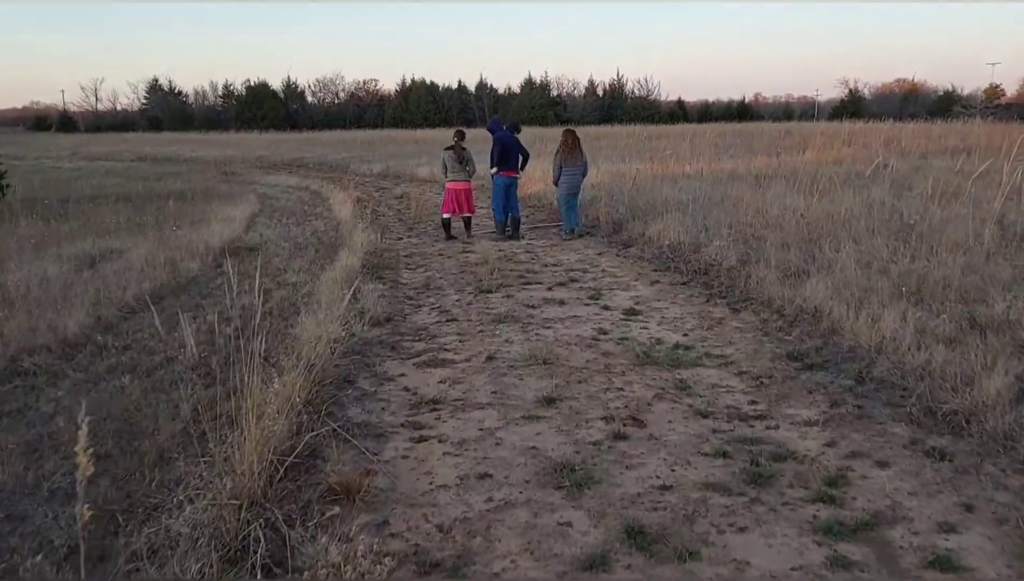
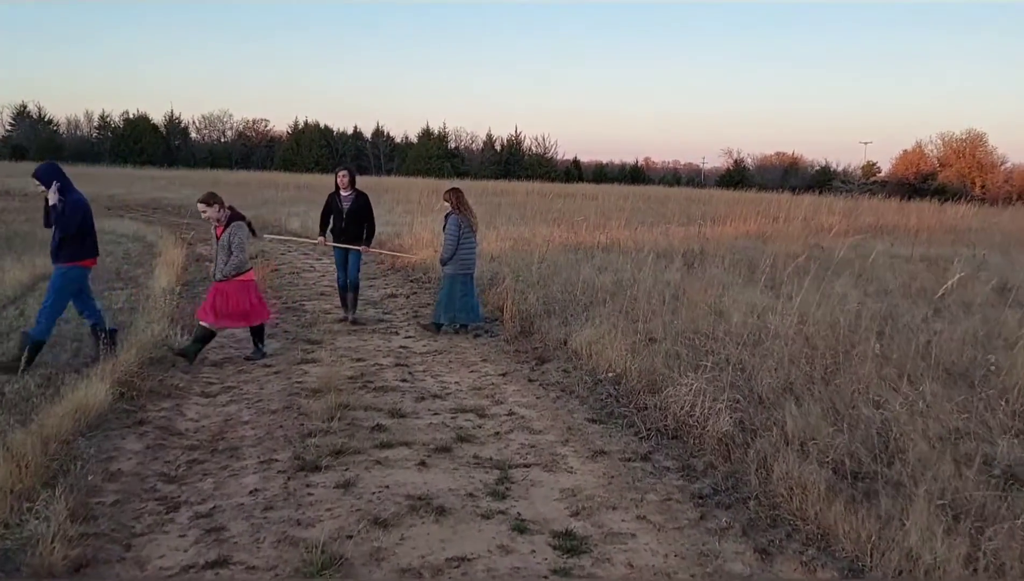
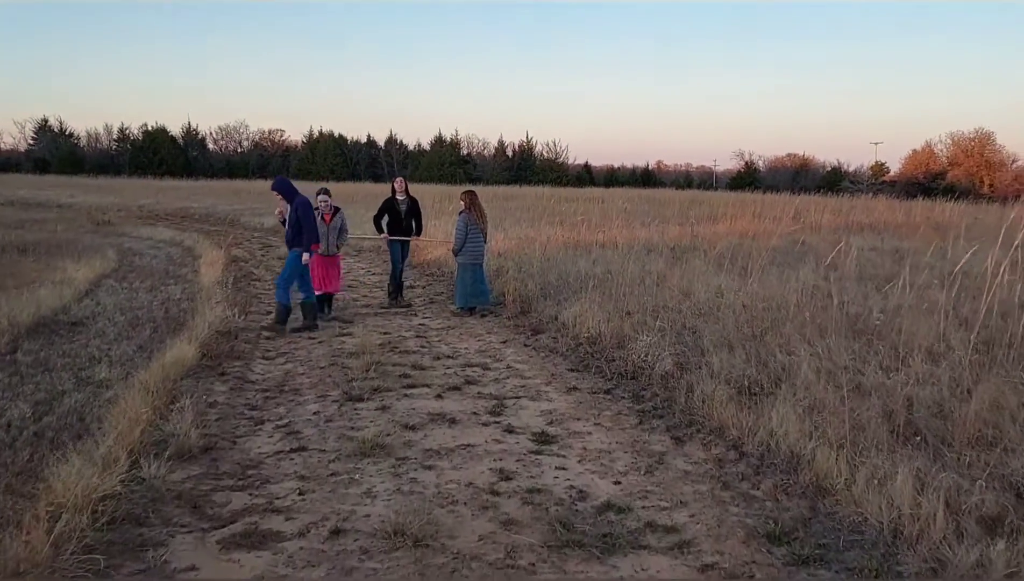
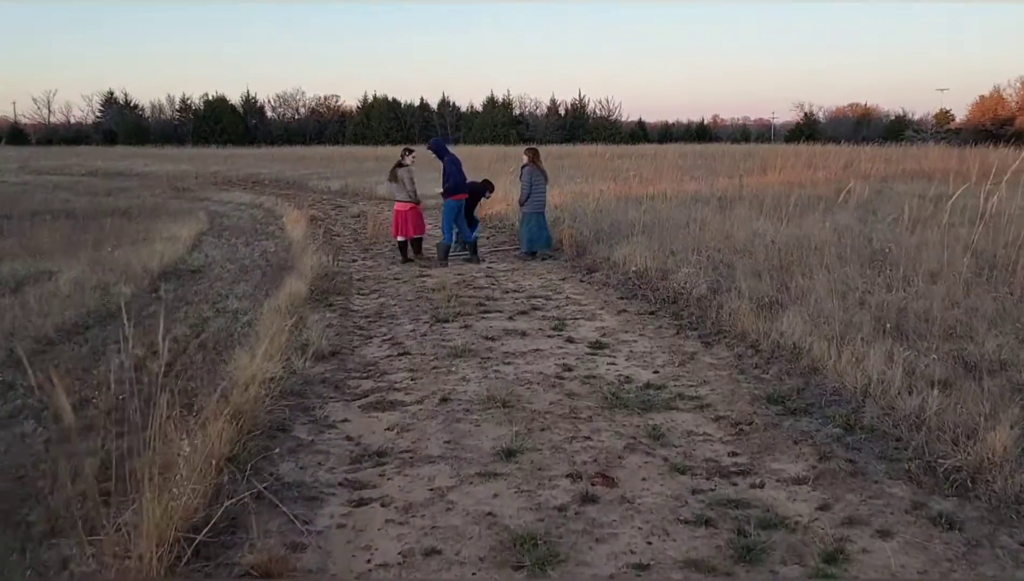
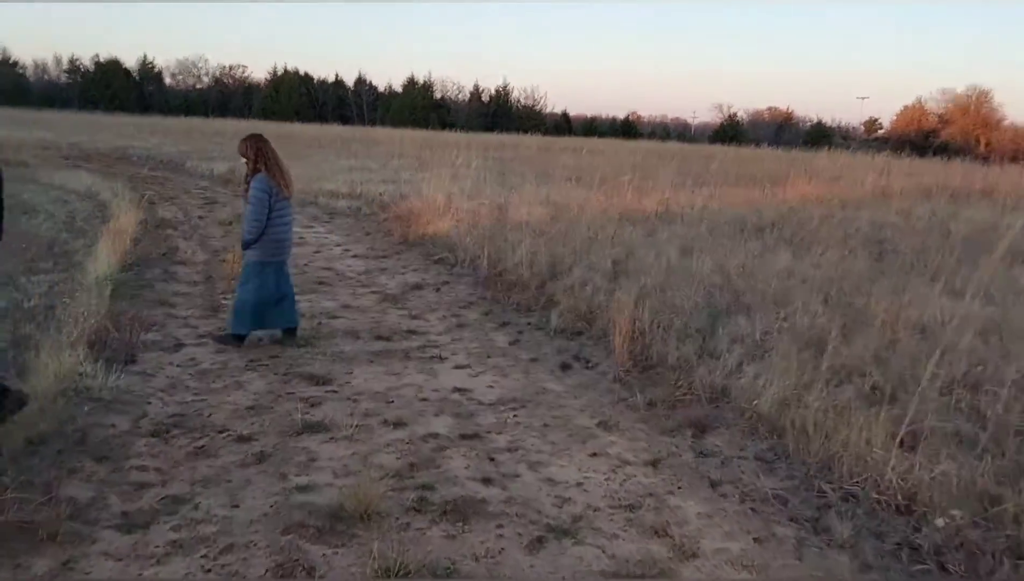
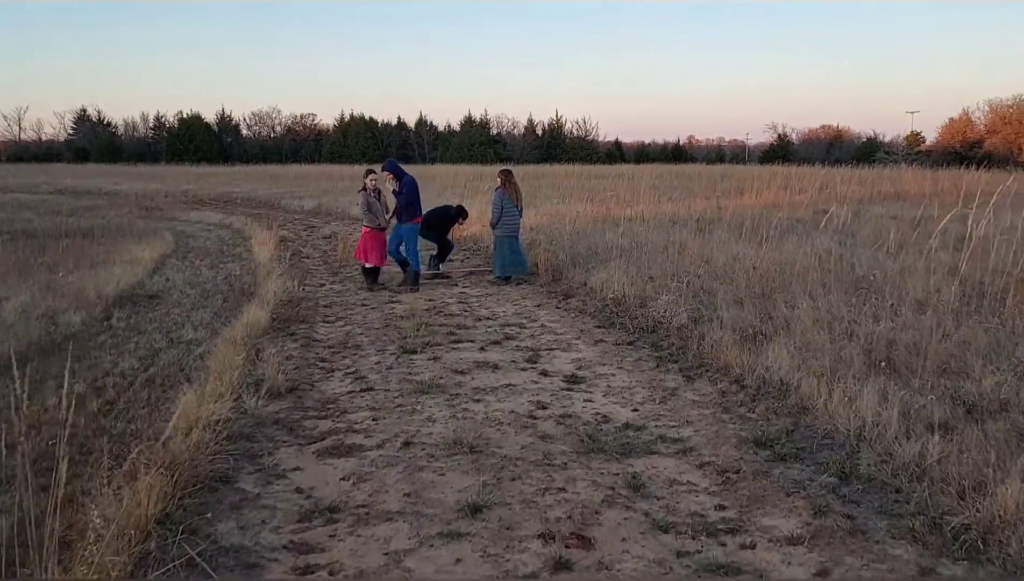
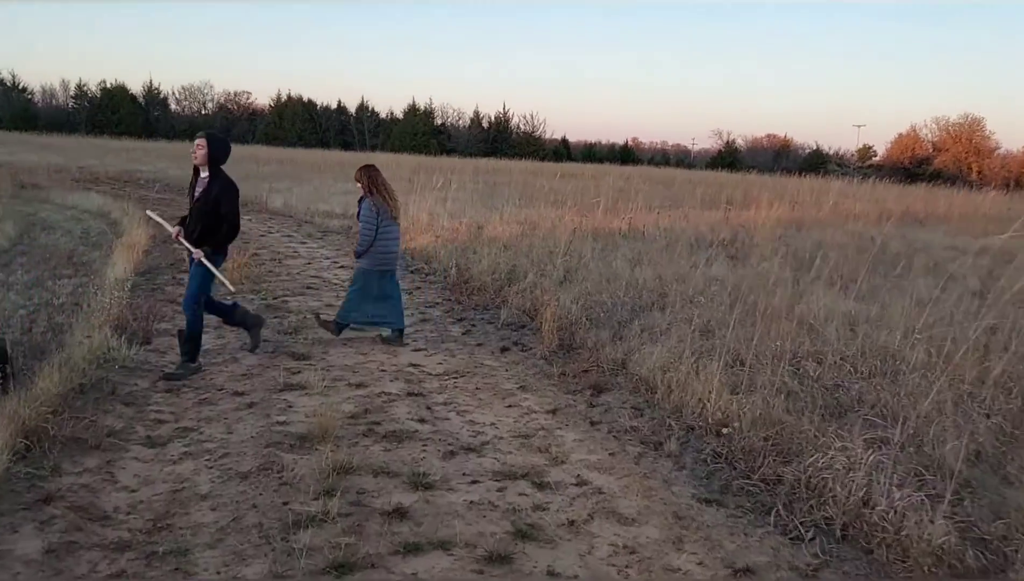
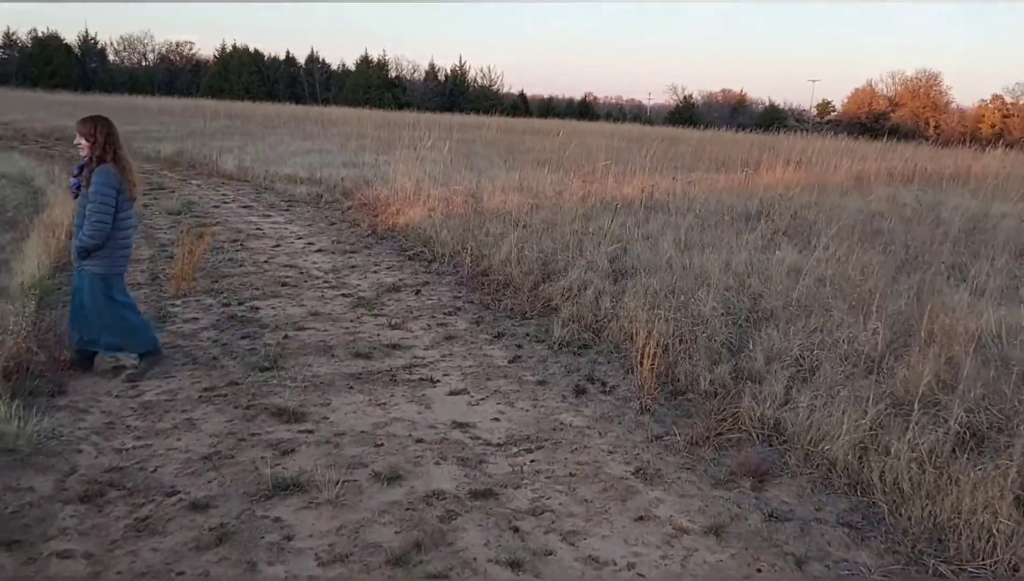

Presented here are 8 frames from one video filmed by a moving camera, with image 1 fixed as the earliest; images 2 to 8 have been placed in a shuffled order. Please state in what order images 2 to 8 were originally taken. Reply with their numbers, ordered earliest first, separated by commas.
4, 6, 3, 2, 7, 5, 8
